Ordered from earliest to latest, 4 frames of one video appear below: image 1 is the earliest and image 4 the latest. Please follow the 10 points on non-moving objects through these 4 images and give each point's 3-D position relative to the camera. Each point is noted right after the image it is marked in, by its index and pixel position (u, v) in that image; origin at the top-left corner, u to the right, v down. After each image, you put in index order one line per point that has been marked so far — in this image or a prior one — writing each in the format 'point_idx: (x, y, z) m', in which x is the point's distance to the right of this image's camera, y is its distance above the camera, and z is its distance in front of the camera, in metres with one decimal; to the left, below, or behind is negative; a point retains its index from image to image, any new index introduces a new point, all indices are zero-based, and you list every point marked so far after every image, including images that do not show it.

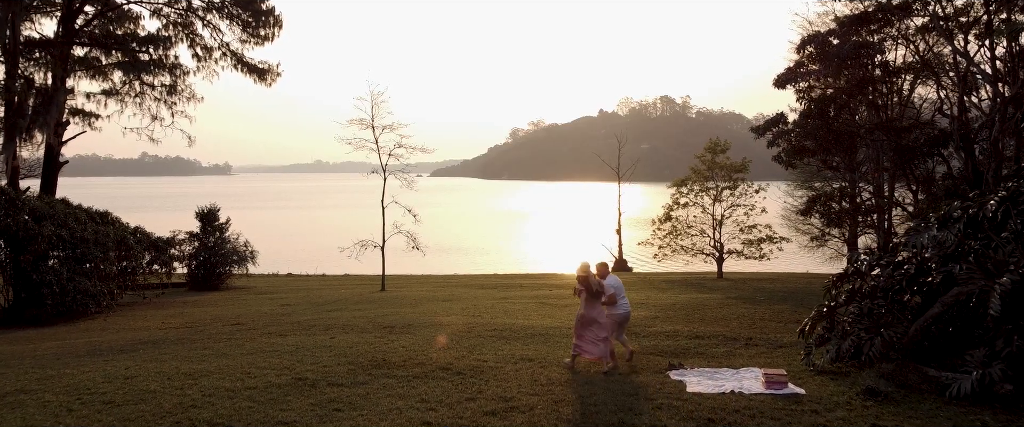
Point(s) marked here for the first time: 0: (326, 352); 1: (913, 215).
0: (-1.8, -1.3, +8.5) m
1: (+5.9, 0.0, +13.0) m
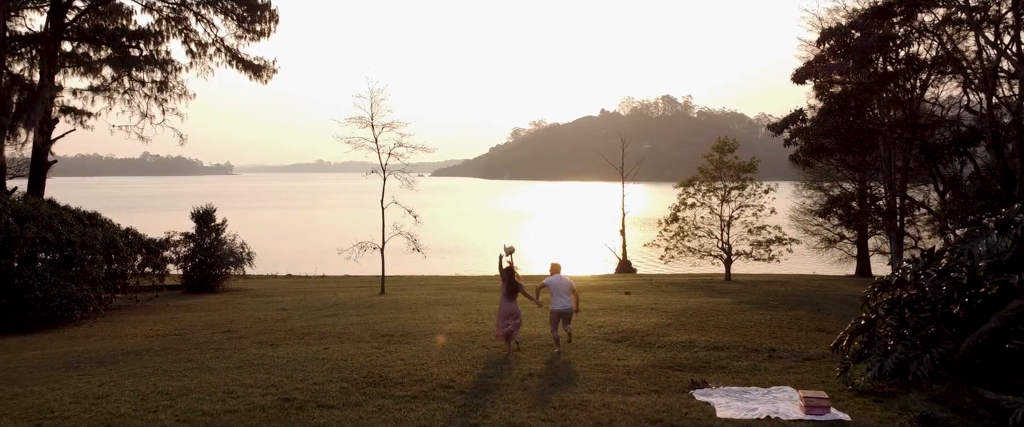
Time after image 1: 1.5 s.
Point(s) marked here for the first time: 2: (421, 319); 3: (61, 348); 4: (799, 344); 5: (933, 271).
0: (-1.7, -1.4, +7.9) m
1: (+6.0, 0.0, +12.3) m
2: (-1.4, -1.7, +13.8) m
3: (-5.5, -1.6, +10.7) m
4: (+3.1, -1.4, +9.5) m
5: (+3.1, -0.4, +6.4) m
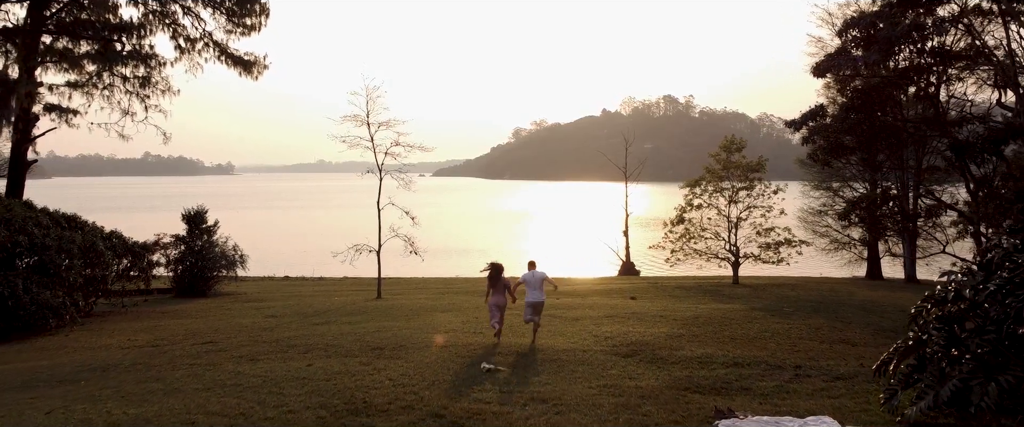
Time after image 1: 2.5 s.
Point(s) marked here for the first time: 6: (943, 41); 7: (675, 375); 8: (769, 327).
0: (-1.7, -1.4, +7.1) m
1: (+6.0, -0.1, +11.5) m
2: (-1.4, -1.7, +13.1) m
3: (-5.5, -1.7, +9.9) m
4: (+3.1, -1.4, +8.7) m
5: (+3.1, -0.5, +5.6) m
6: (+5.9, +2.3, +11.9) m
7: (+1.4, -1.4, +7.7) m
8: (+3.5, -1.6, +12.2) m
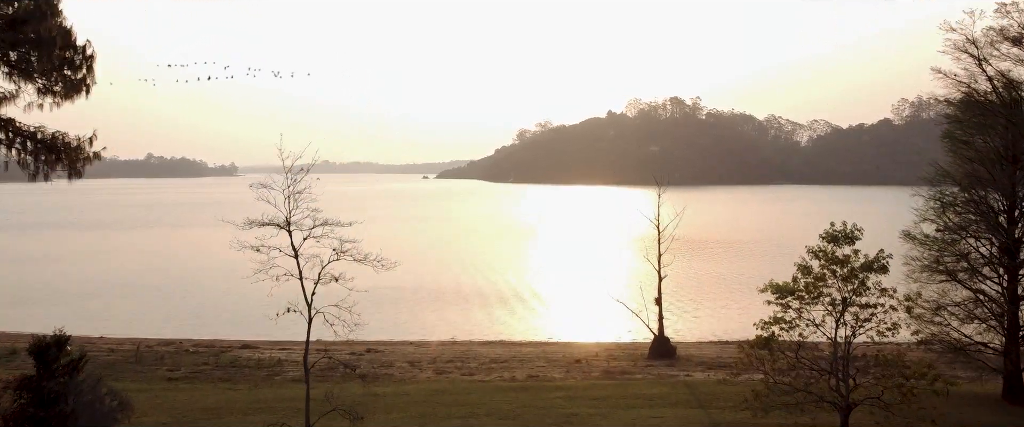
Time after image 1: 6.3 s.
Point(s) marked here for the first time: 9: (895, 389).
0: (-1.7, -3.8, -0.9) m
1: (+6.1, -2.5, +3.4) m
2: (-1.3, -4.1, +5.0) m
3: (-5.4, -4.1, +1.9) m
4: (+3.2, -3.9, +0.6) m
5: (+3.1, -2.9, -2.5) m
6: (+5.9, -0.1, +3.9) m
7: (+1.5, -3.9, -0.3) m
8: (+3.6, -4.0, +4.1) m
9: (+7.5, -3.4, +17.2) m
